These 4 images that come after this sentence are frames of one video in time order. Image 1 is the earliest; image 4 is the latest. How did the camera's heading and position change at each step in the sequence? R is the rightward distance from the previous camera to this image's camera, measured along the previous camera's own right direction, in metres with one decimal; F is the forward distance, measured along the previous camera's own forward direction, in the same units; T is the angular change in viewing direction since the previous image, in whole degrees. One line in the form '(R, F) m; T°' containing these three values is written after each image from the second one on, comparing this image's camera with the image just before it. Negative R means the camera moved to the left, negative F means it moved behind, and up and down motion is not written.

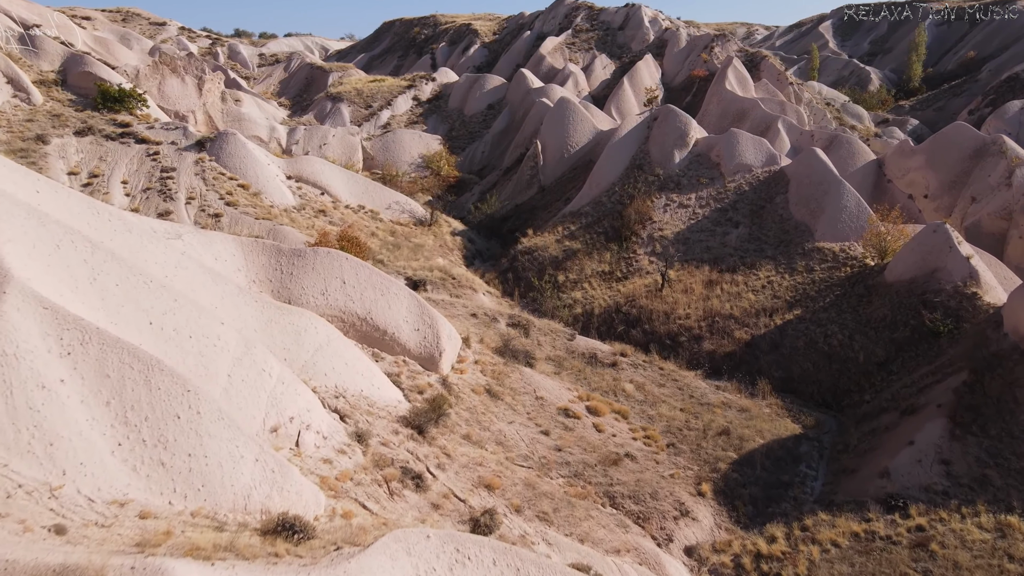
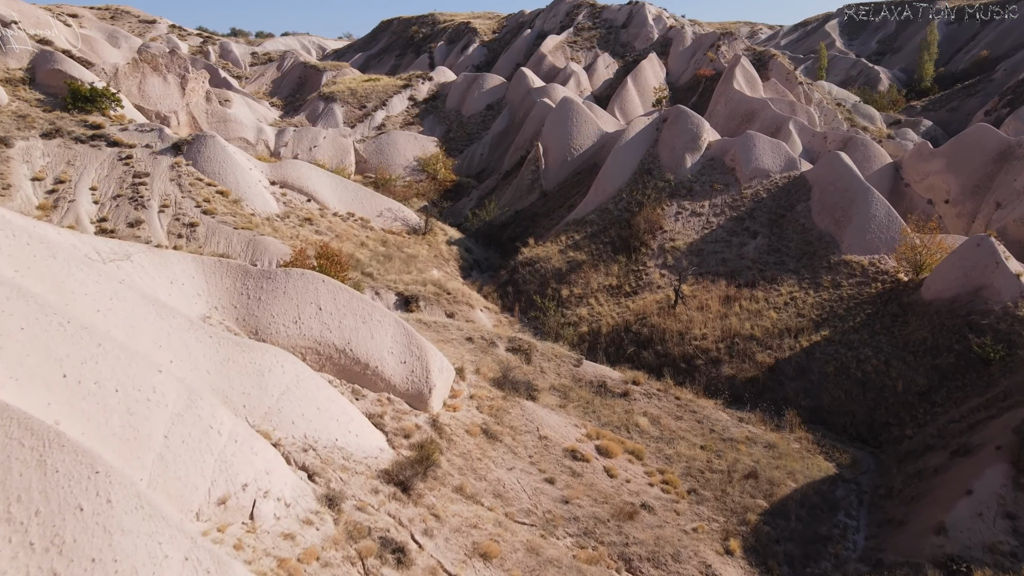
(0.0, +1.1) m; 0°
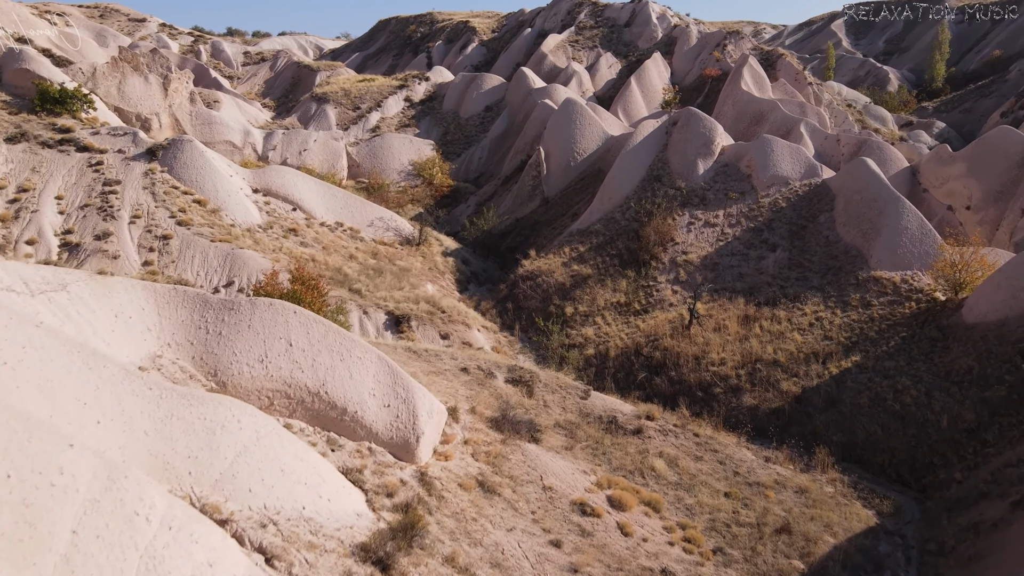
(0.0, +1.1) m; 0°
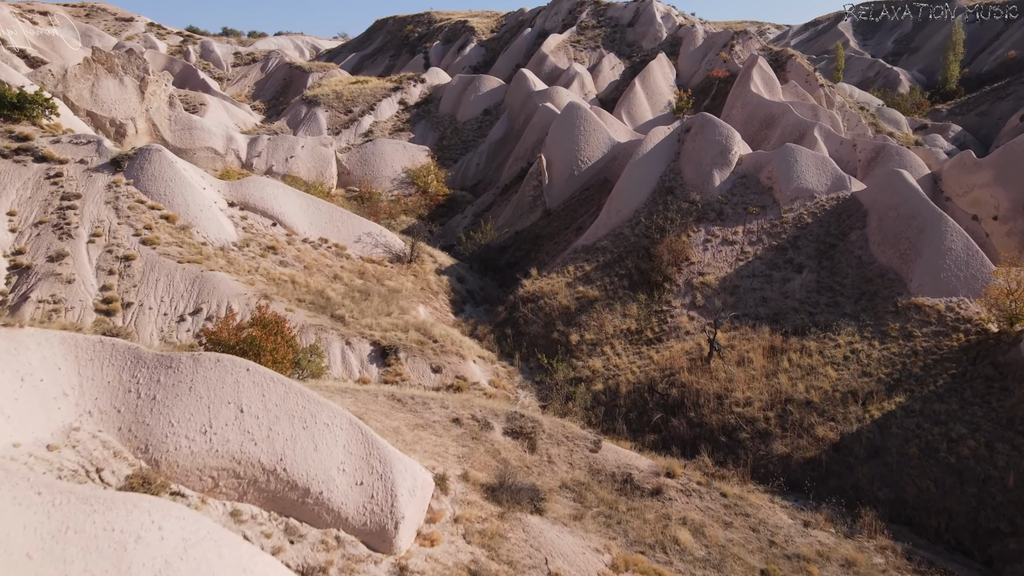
(0.0, +1.2) m; 0°
